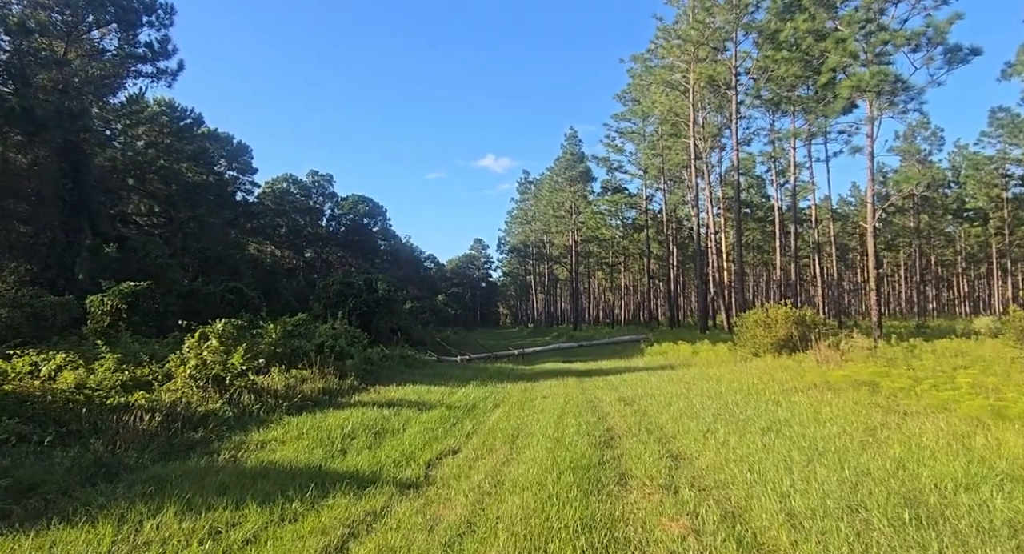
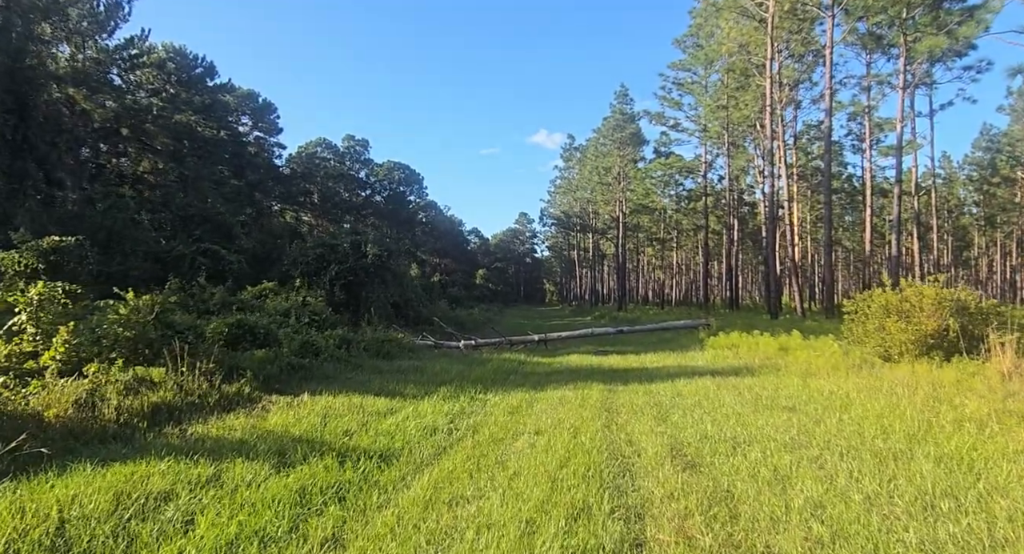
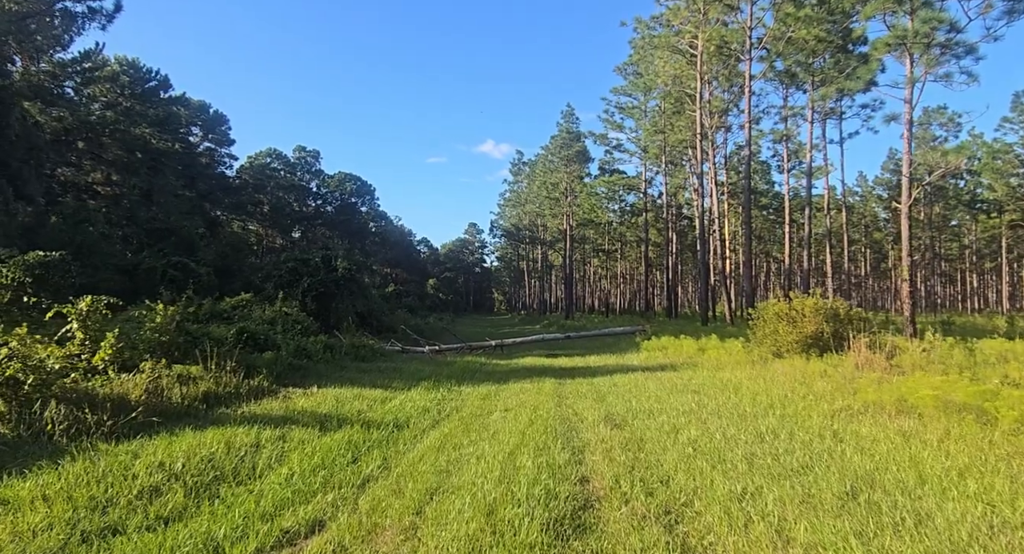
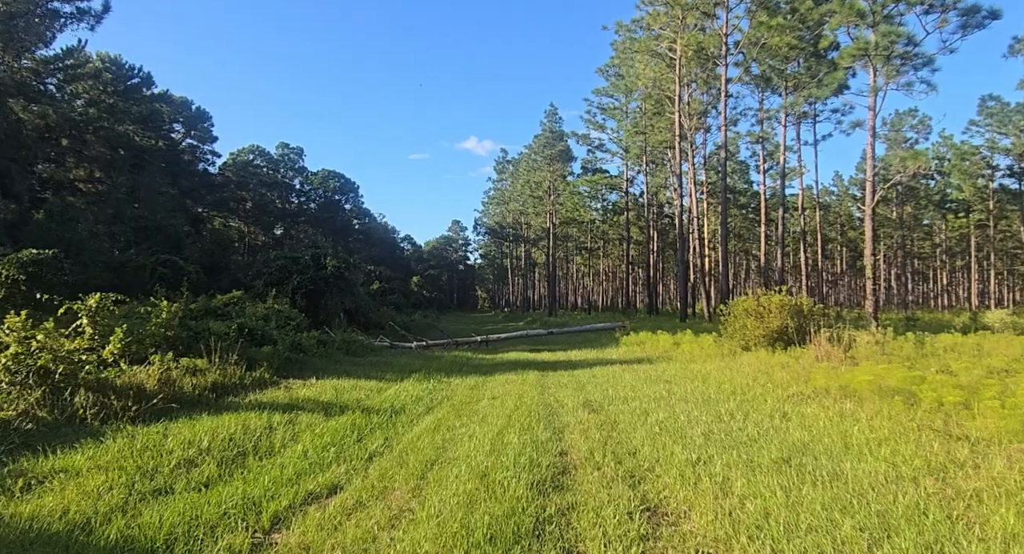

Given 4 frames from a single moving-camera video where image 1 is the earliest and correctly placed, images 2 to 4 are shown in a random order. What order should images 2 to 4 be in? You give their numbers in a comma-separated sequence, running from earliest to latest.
4, 3, 2
